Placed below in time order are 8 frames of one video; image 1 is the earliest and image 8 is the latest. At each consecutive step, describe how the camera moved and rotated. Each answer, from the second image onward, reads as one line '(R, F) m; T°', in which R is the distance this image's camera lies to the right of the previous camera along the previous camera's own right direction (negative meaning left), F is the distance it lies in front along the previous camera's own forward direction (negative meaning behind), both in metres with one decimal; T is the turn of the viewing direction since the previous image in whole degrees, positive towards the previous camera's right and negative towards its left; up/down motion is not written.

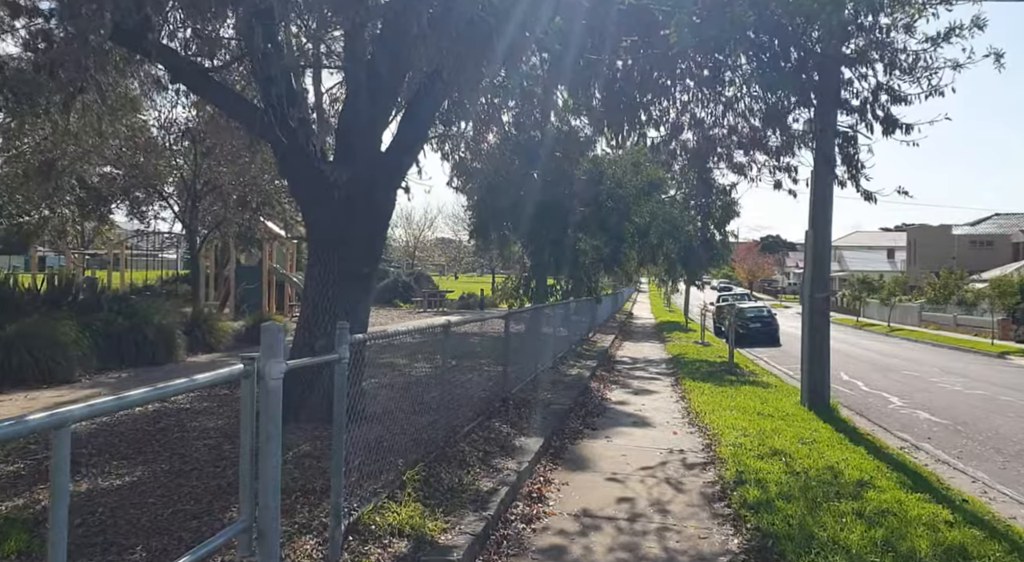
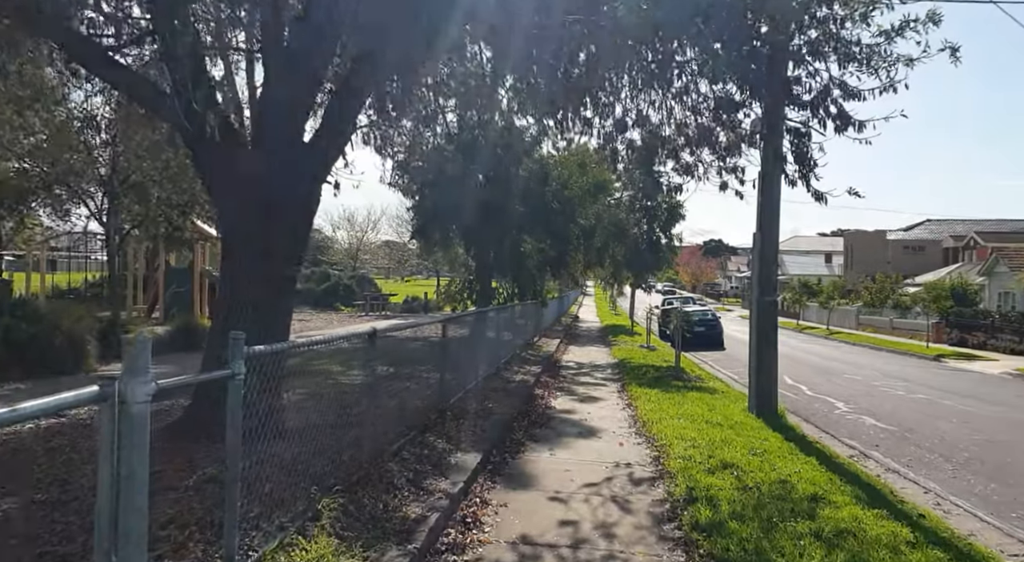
(+0.1, +0.6) m; +5°
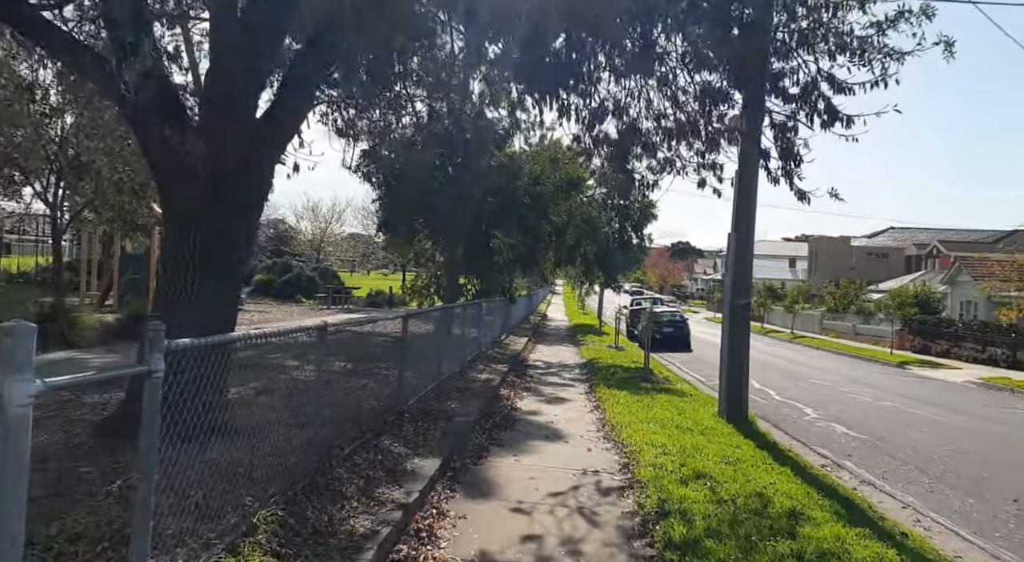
(0.0, +0.4) m; +3°
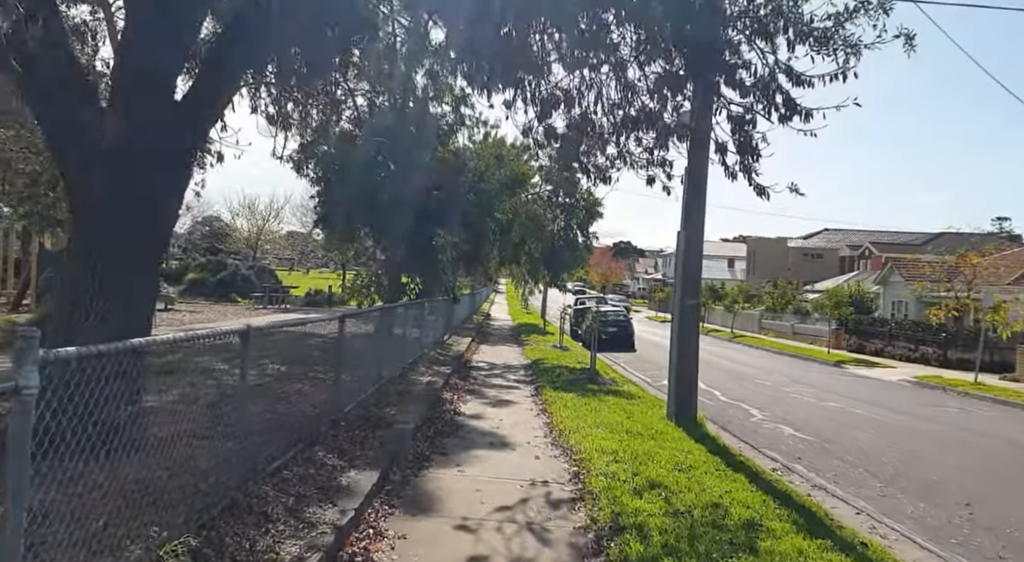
(0.0, +0.4) m; +5°
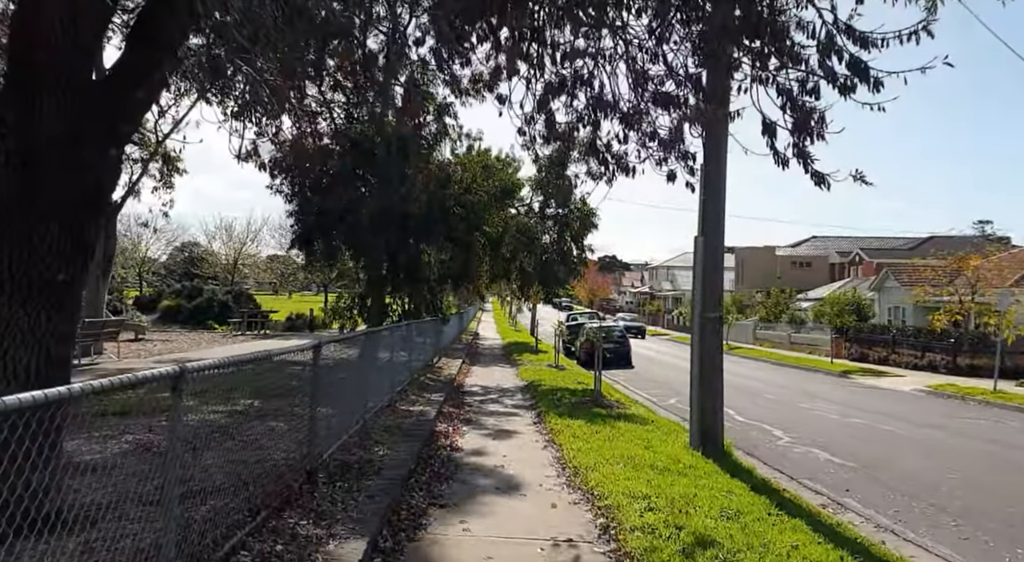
(-0.2, +1.0) m; +1°
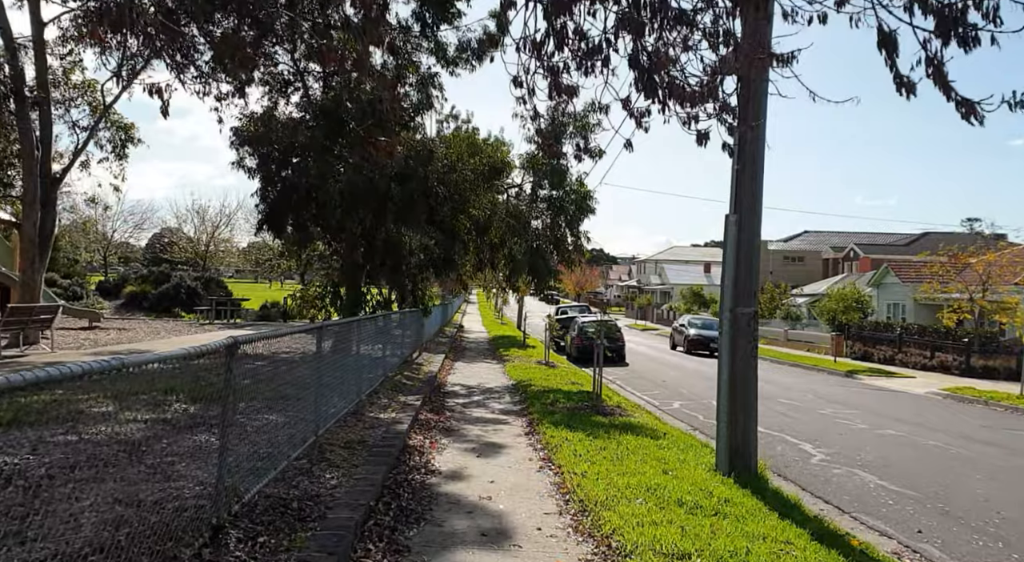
(-0.1, +1.5) m; +1°
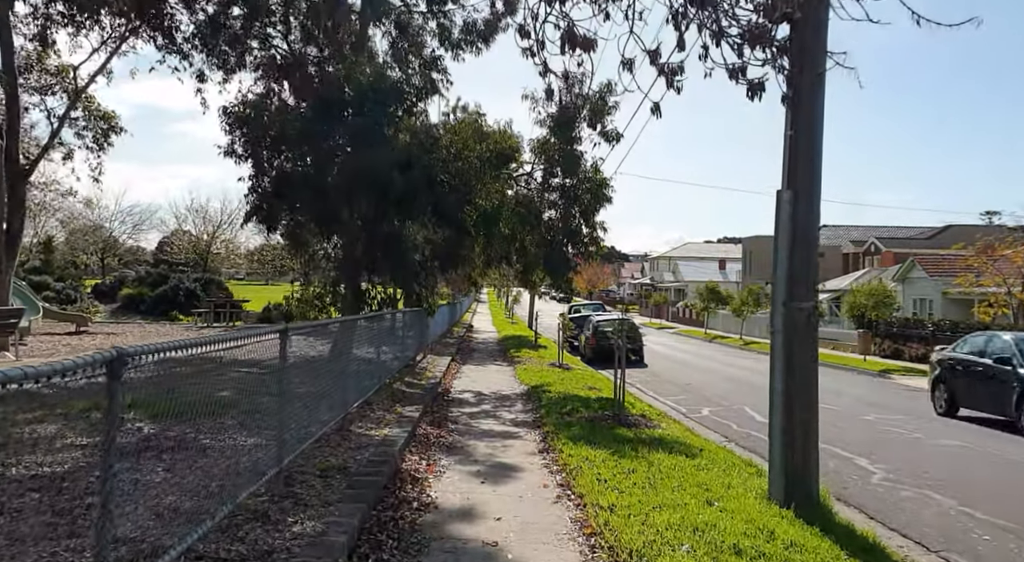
(0.0, +1.1) m; -1°
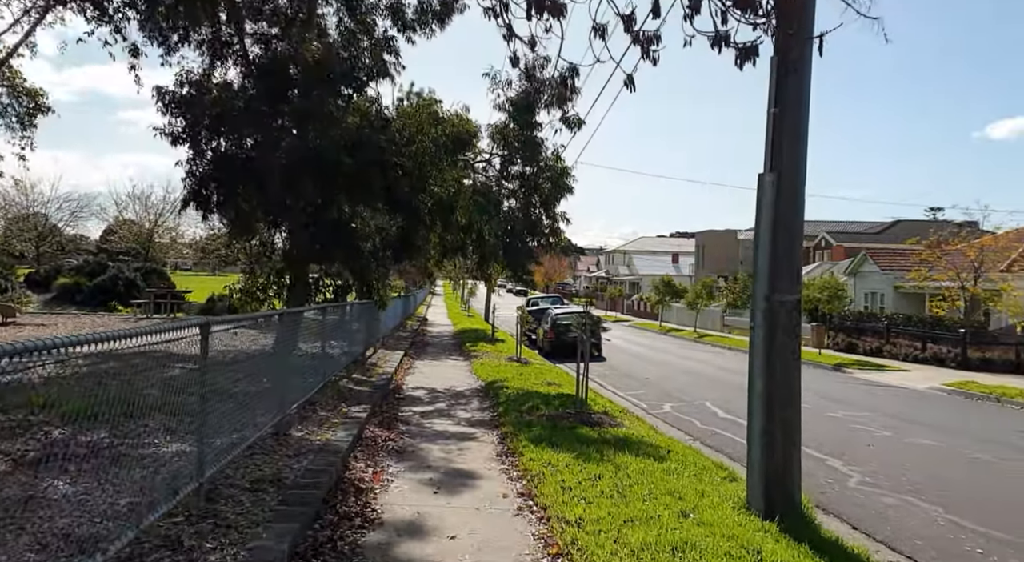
(0.0, +0.6) m; +4°
